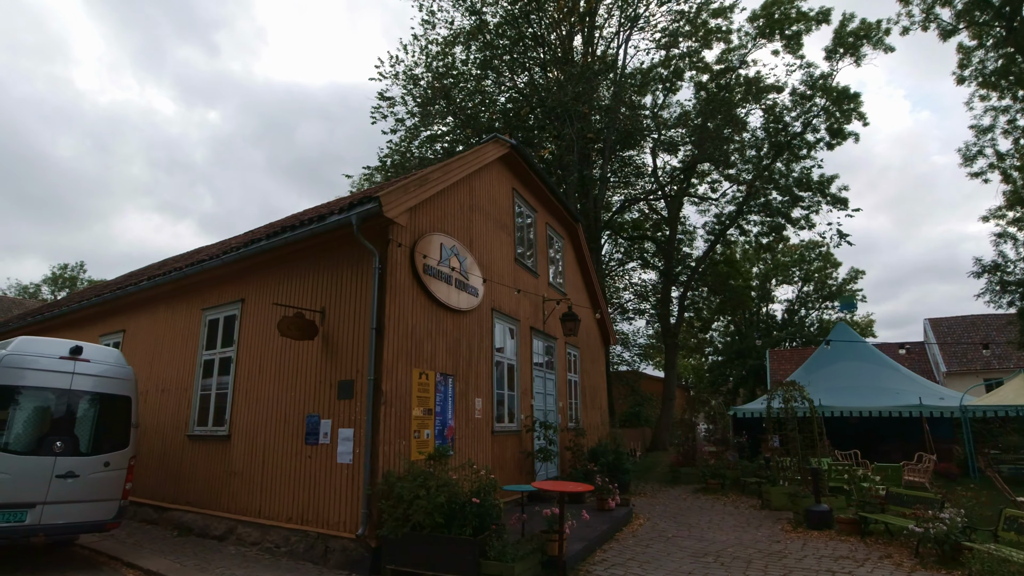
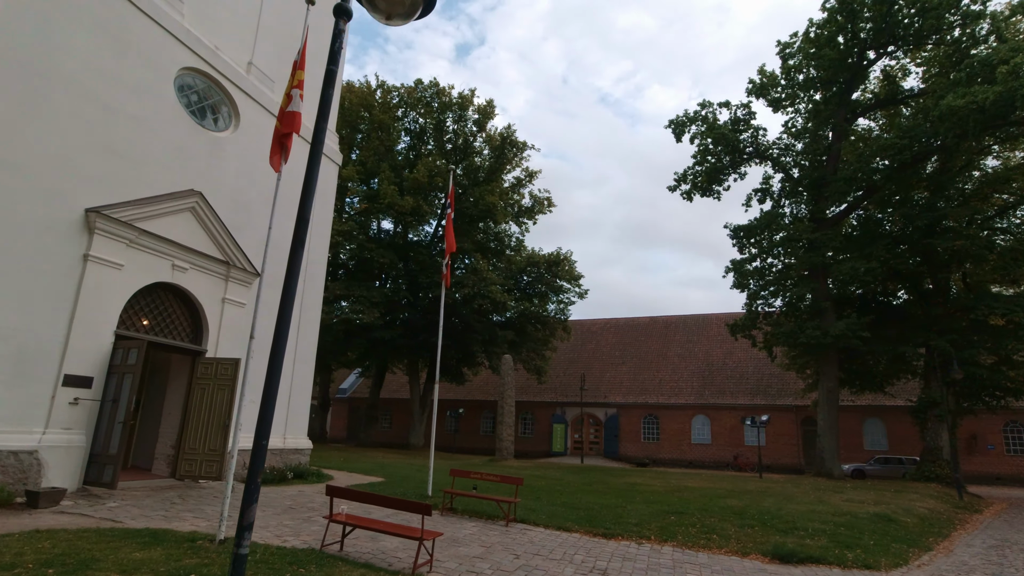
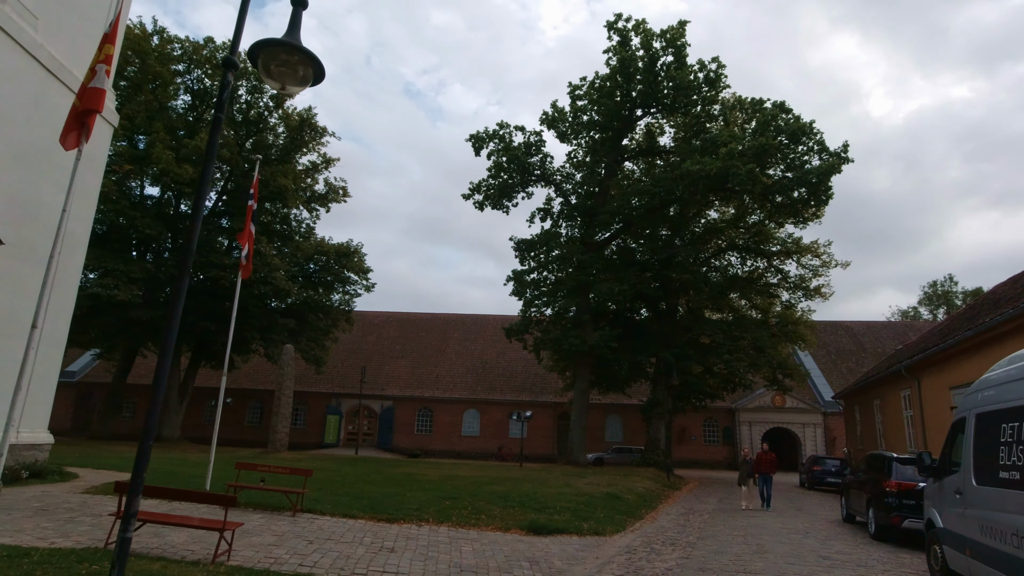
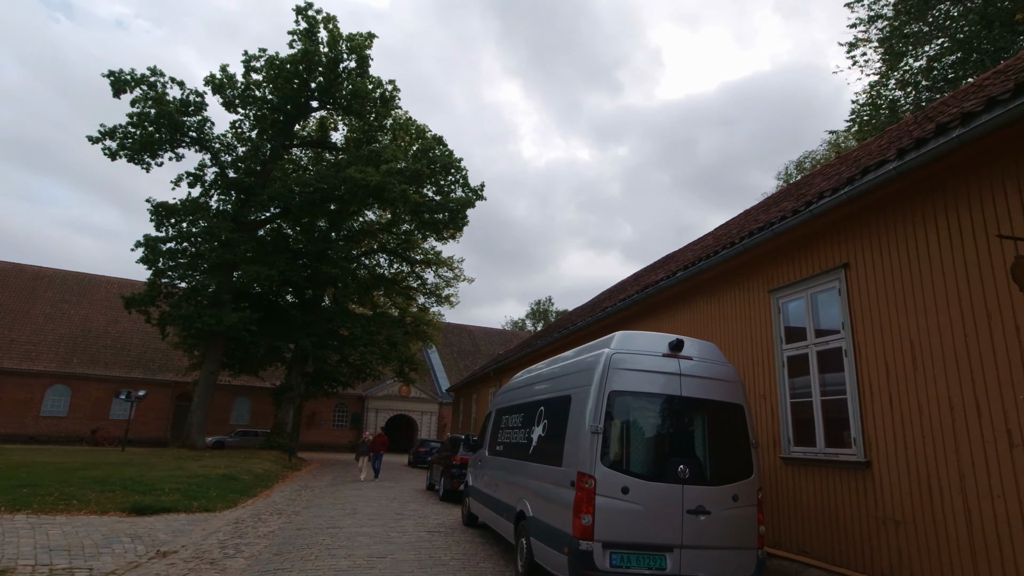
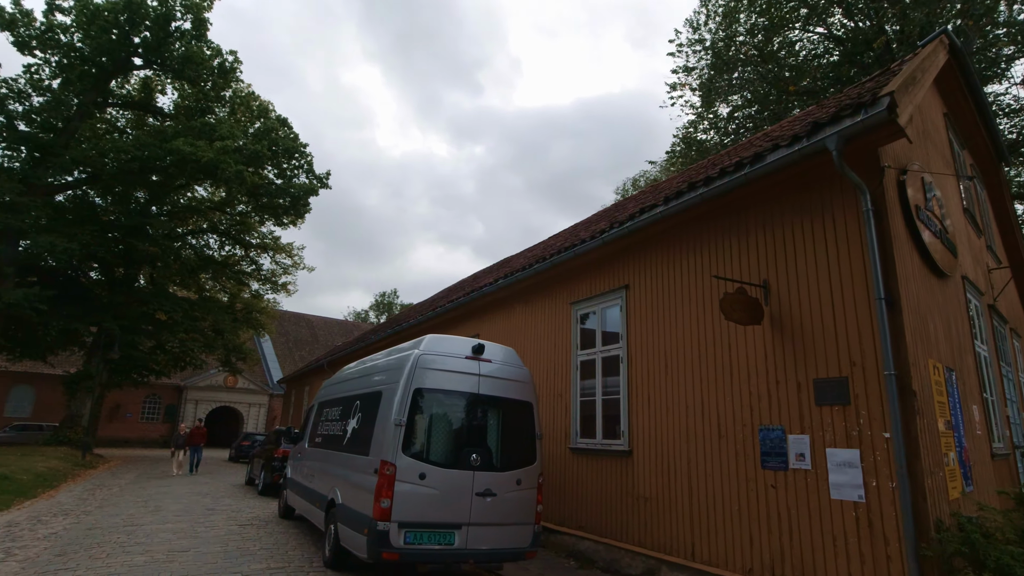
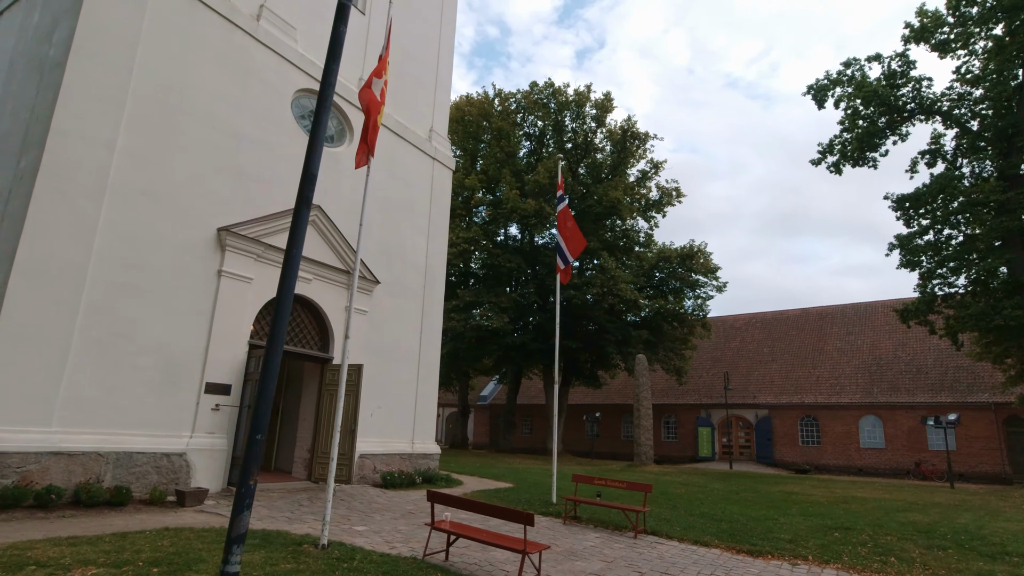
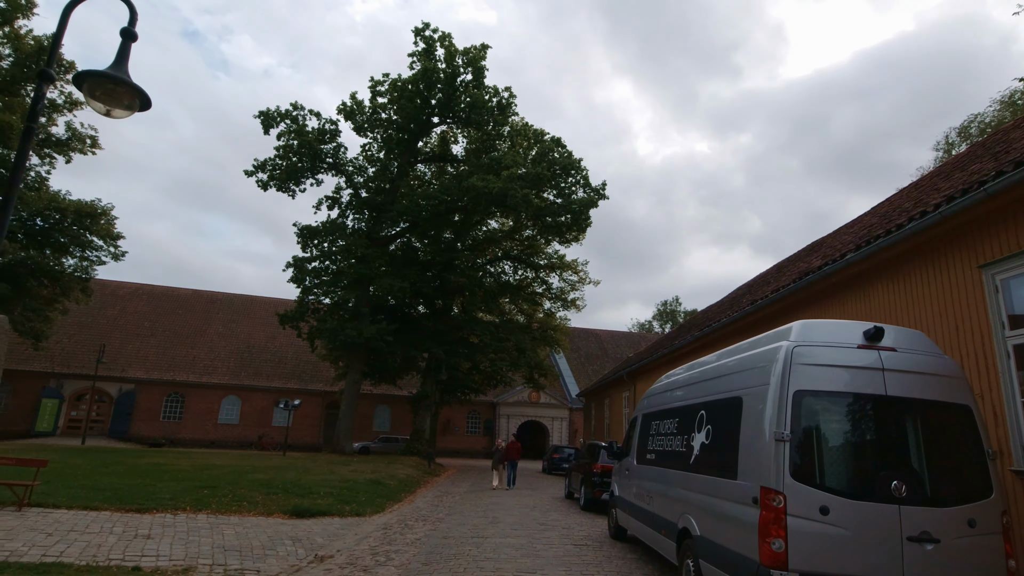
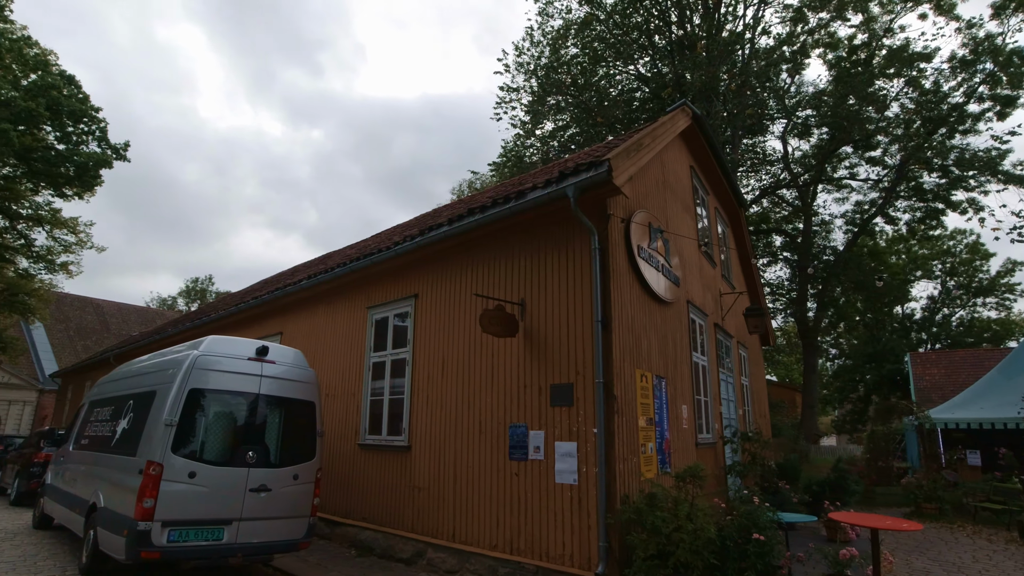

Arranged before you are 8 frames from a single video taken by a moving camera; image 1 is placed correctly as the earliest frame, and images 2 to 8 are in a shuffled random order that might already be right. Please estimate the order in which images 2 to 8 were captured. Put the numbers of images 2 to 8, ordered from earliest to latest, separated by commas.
8, 5, 4, 7, 3, 2, 6
